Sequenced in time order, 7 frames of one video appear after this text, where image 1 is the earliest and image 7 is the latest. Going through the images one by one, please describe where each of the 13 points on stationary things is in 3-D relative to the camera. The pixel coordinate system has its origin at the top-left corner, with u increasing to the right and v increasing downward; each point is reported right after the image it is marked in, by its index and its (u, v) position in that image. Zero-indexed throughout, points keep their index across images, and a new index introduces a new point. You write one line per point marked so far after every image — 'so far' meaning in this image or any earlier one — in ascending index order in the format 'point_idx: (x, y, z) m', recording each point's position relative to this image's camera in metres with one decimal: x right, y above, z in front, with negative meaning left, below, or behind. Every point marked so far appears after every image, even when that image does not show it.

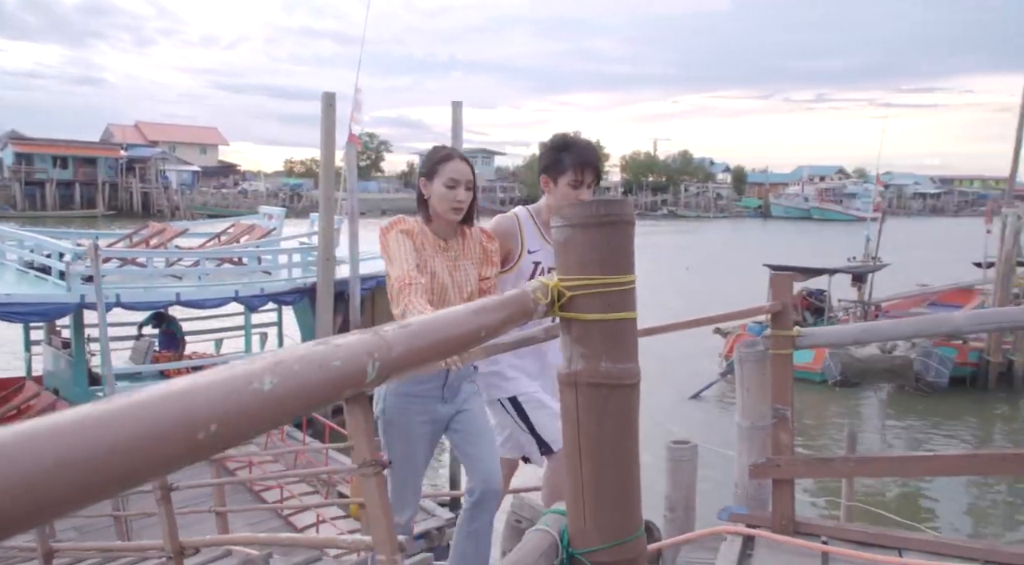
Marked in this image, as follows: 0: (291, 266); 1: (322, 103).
0: (-4.0, +0.3, +13.7) m
1: (-3.2, +3.0, +12.9) m
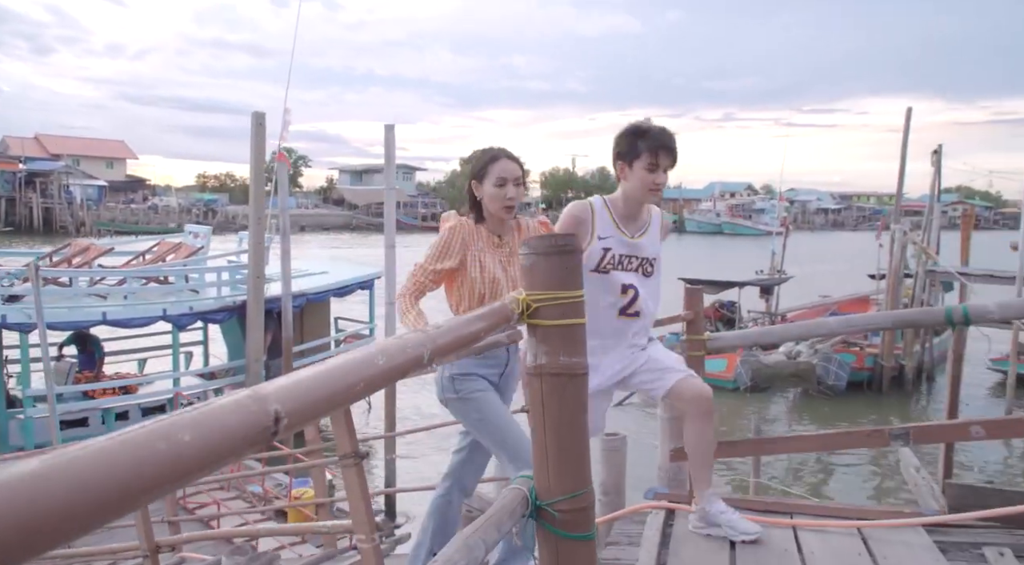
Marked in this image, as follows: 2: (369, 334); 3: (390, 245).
0: (-5.2, 0.0, +13.7) m
1: (-4.4, +2.7, +13.0) m
2: (-3.0, -1.1, +16.3) m
3: (-1.7, +0.6, +10.9) m
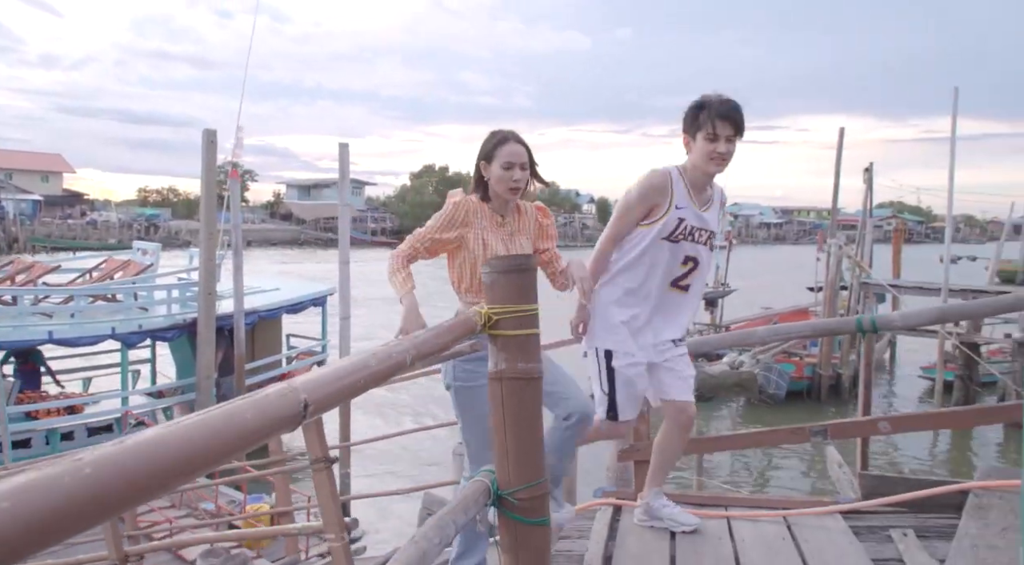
0: (-6.1, -0.3, +13.6) m
1: (-5.3, +2.4, +13.0) m
2: (-4.0, -1.4, +16.3) m
3: (-2.4, +0.3, +11.1) m
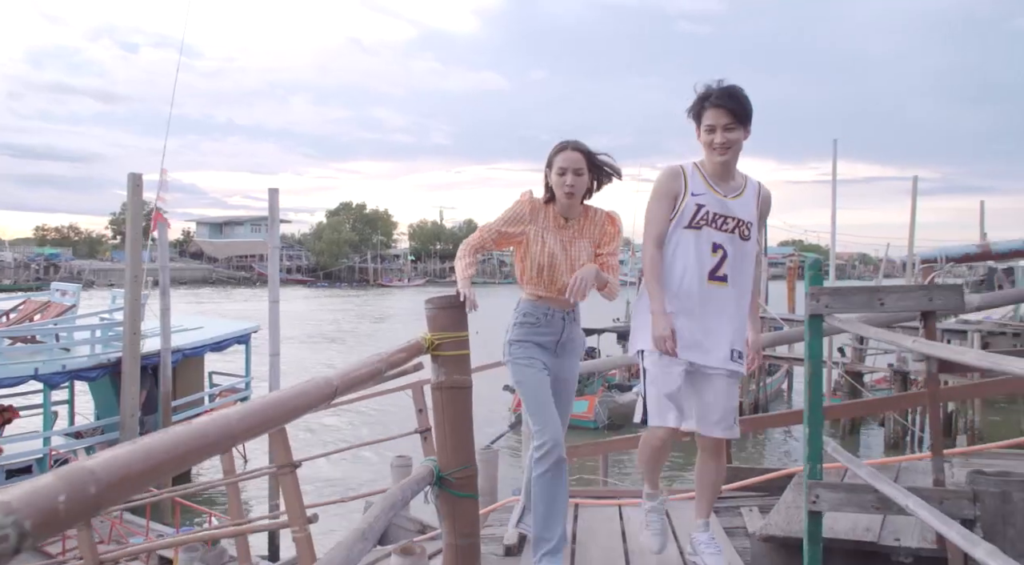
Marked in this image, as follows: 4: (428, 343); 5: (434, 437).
0: (-7.5, -1.1, +13.7) m
1: (-6.7, +1.7, +13.3) m
2: (-5.7, -2.3, +16.5) m
3: (-3.6, -0.3, +11.6) m
4: (-0.3, -0.3, +3.2) m
5: (-0.3, -0.6, +3.2) m
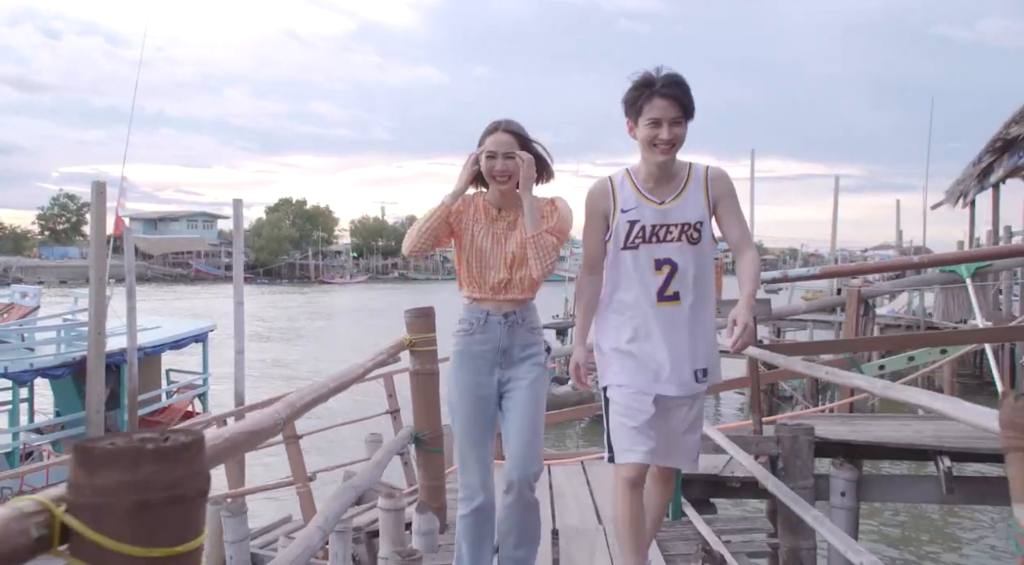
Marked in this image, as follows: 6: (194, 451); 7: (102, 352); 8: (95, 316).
0: (-8.5, -1.1, +14.4) m
1: (-7.7, +1.7, +14.1) m
2: (-7.0, -2.3, +17.3) m
3: (-4.4, -0.3, +12.6) m
4: (-0.6, -0.3, +4.4) m
5: (-0.6, -0.7, +4.4) m
6: (-0.5, -0.2, +1.2) m
7: (-7.7, -1.3, +14.4) m
8: (-7.6, -0.6, +14.0) m
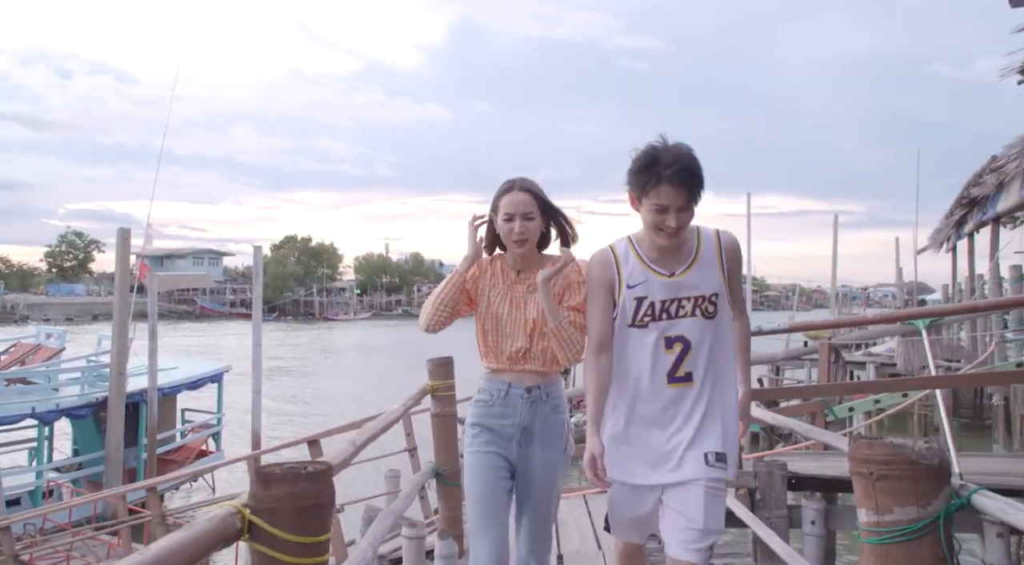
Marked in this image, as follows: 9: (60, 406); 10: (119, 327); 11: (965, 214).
0: (-8.4, -1.9, +15.0) m
1: (-7.6, +0.9, +14.8) m
2: (-6.8, -3.2, +17.8) m
3: (-4.4, -1.0, +13.2) m
4: (-0.5, -0.7, +5.0) m
5: (-0.5, -1.1, +5.0) m
6: (-0.4, -0.4, +1.8) m
7: (-7.6, -2.1, +15.0) m
8: (-7.5, -1.4, +14.6) m
9: (-8.6, -2.4, +14.6) m
10: (-7.5, -0.9, +14.7) m
11: (+5.5, +0.8, +9.3) m
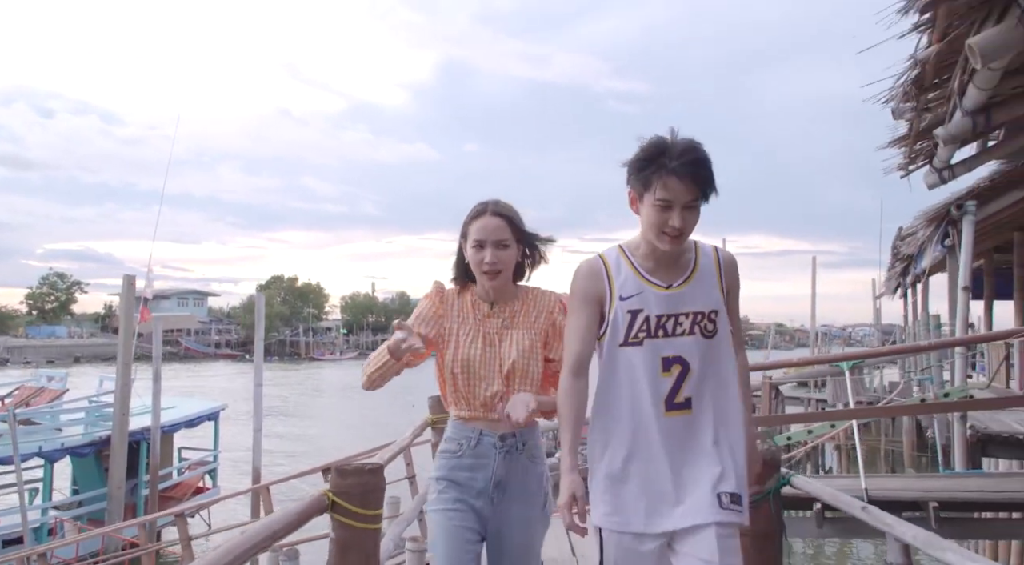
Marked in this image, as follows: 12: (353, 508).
0: (-8.7, -2.8, +15.7) m
1: (-7.8, 0.0, +15.6) m
2: (-7.2, -4.3, +18.5) m
3: (-4.6, -1.8, +14.0) m
4: (-0.6, -1.1, +5.9) m
5: (-0.6, -1.5, +5.9) m
6: (-0.5, -0.7, +2.7) m
7: (-7.8, -3.0, +15.7) m
8: (-7.7, -2.3, +15.3) m
9: (-8.9, -3.2, +15.3) m
10: (-7.8, -1.8, +15.5) m
11: (+5.3, +0.2, +10.4) m
12: (-0.5, -0.8, +2.6) m
